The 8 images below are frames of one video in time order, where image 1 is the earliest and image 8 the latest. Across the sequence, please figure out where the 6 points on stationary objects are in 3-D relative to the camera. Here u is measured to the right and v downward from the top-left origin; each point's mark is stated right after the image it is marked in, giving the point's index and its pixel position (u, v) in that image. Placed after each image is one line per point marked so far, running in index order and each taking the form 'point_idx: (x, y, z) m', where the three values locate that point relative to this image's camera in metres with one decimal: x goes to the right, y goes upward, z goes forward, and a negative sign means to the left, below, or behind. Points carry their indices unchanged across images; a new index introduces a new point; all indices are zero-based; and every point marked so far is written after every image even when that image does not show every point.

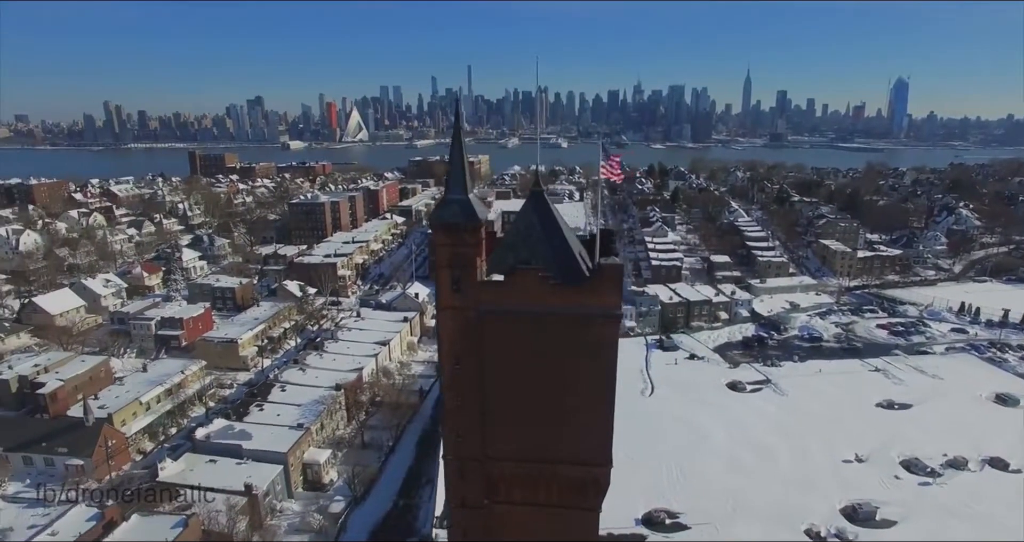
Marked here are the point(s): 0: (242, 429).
0: (-8.3, -4.9, +19.3) m
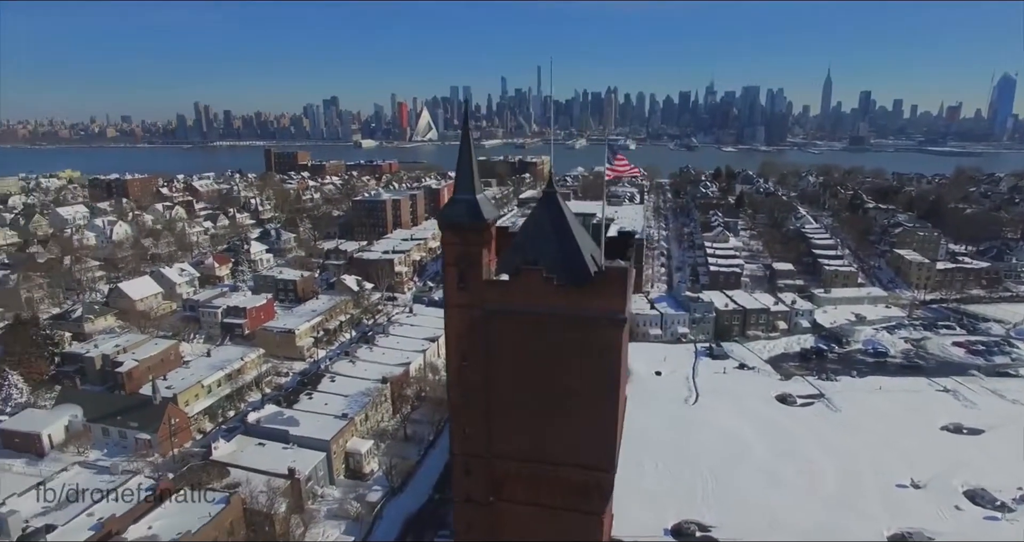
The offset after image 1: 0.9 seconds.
0: (-7.1, -4.7, +20.2) m
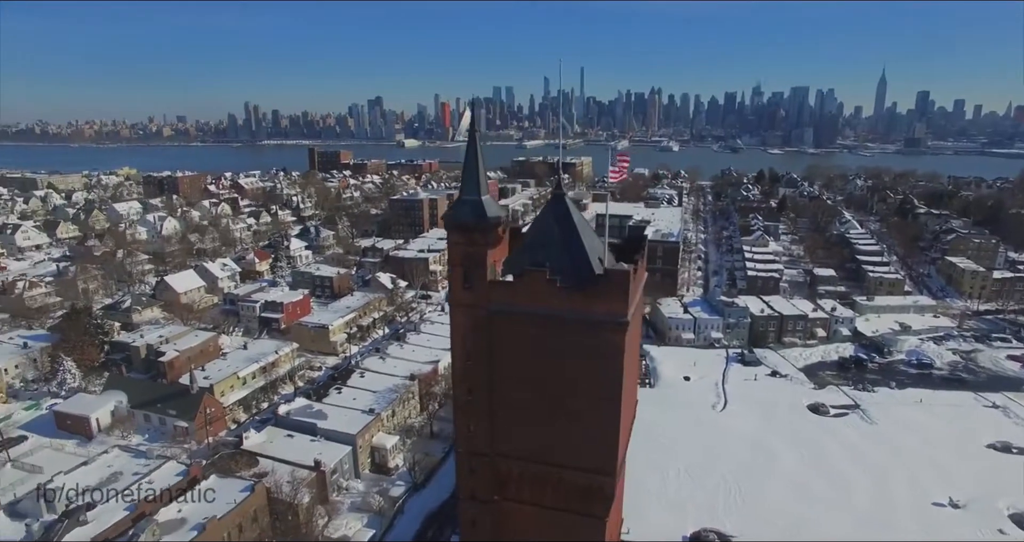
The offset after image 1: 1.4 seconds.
0: (-6.3, -4.6, +20.6) m
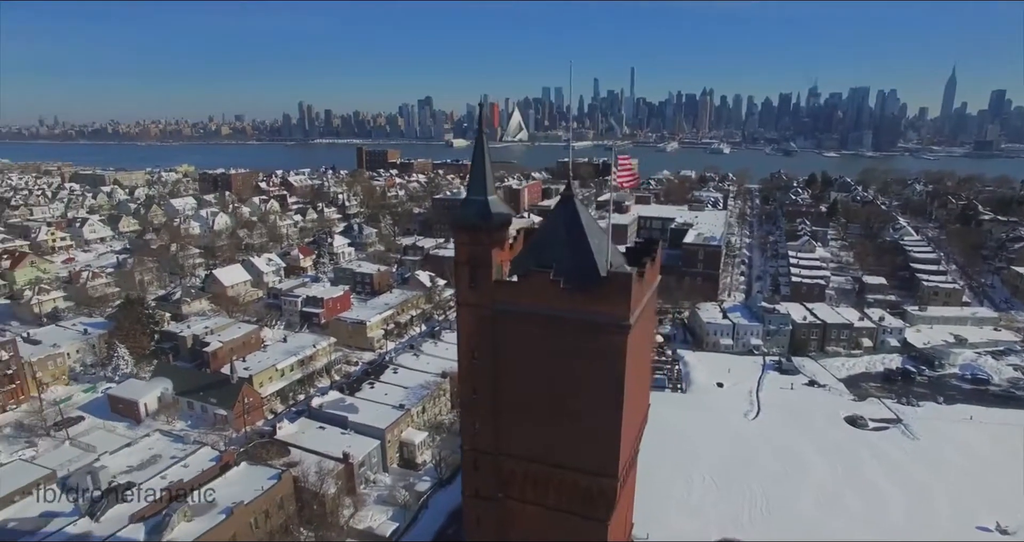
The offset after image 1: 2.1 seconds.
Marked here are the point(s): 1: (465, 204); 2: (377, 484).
0: (-5.4, -4.4, +21.1) m
1: (-0.5, +0.8, +7.4) m
2: (-4.0, -6.3, +18.6) m
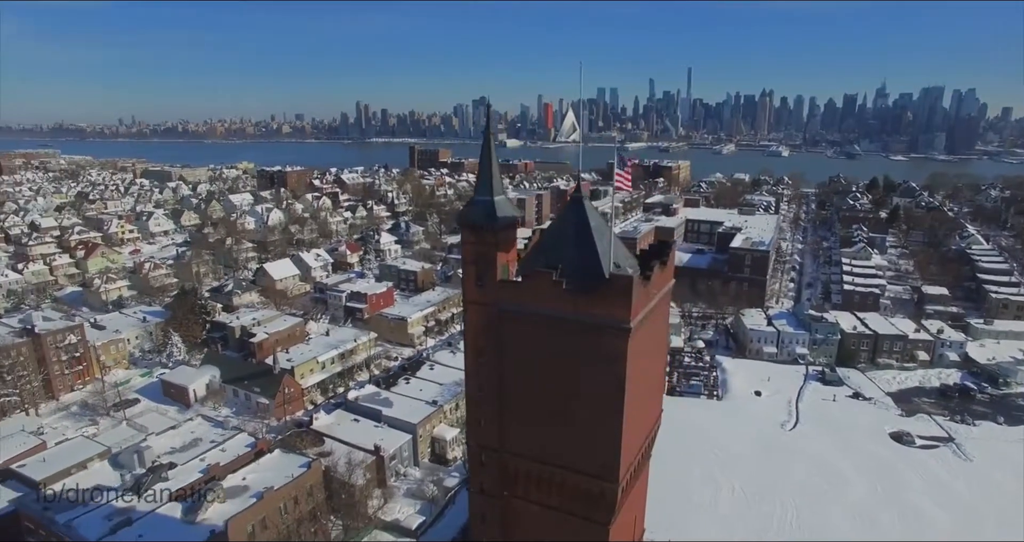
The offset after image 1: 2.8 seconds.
0: (-4.3, -4.3, +21.5) m
1: (-0.5, +0.8, +7.5) m
2: (-3.2, -6.2, +18.9) m
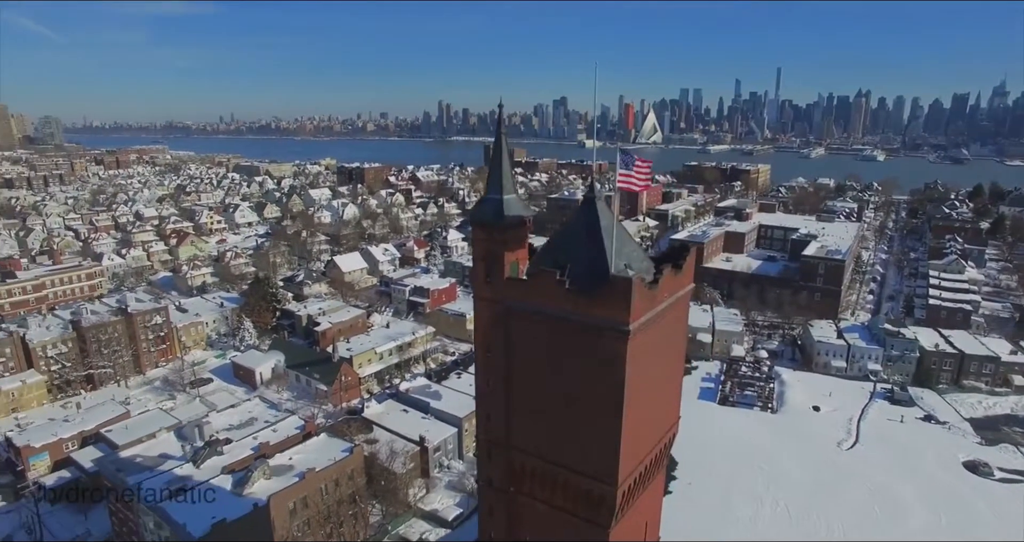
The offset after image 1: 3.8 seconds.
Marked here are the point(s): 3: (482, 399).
0: (-2.7, -4.2, +22.0) m
1: (-0.3, +0.8, +7.6) m
2: (-1.9, -6.1, +19.3) m
3: (-0.4, -1.7, +8.3) m
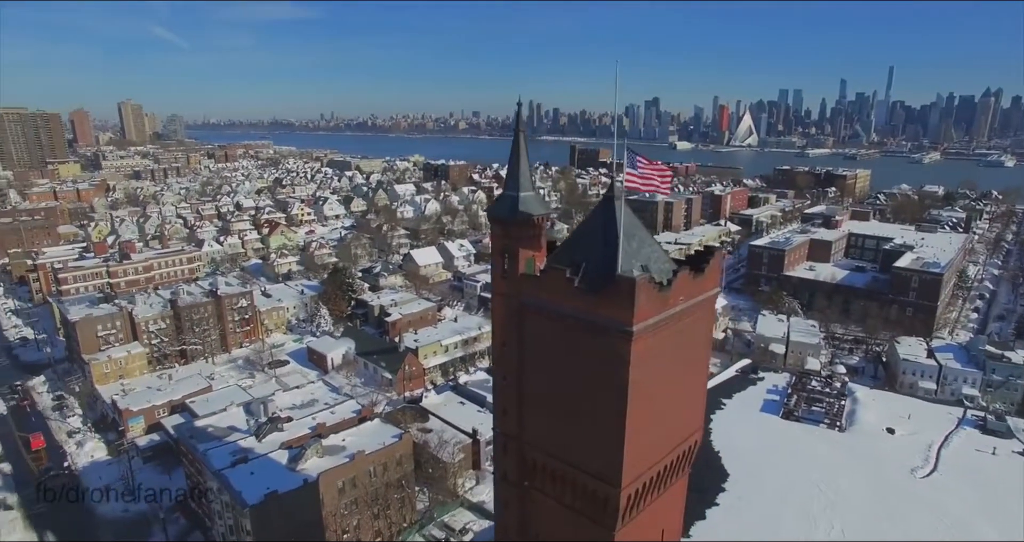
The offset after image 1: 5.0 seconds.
0: (-0.6, -4.1, +22.4) m
1: (-0.1, +0.9, +7.7) m
2: (-0.4, -6.0, +19.5) m
3: (-0.2, -1.7, +8.5) m
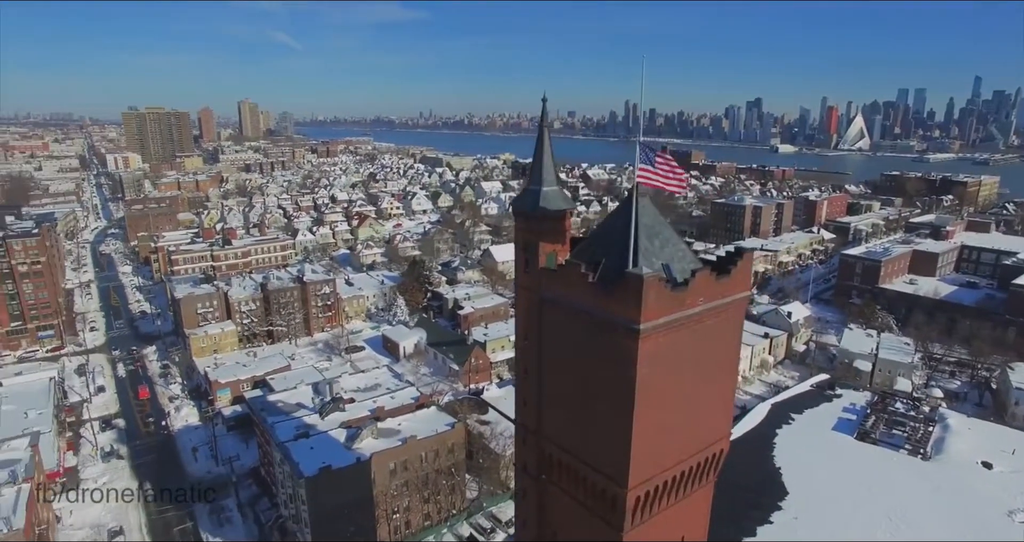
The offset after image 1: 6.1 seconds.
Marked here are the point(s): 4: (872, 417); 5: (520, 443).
0: (+1.6, -4.0, +22.4) m
1: (+0.2, +1.0, +7.8) m
2: (+1.4, -6.0, +19.6) m
3: (+0.1, -1.6, +8.5) m
4: (+11.0, -4.5, +19.0) m
5: (+0.1, -2.4, +8.8) m
